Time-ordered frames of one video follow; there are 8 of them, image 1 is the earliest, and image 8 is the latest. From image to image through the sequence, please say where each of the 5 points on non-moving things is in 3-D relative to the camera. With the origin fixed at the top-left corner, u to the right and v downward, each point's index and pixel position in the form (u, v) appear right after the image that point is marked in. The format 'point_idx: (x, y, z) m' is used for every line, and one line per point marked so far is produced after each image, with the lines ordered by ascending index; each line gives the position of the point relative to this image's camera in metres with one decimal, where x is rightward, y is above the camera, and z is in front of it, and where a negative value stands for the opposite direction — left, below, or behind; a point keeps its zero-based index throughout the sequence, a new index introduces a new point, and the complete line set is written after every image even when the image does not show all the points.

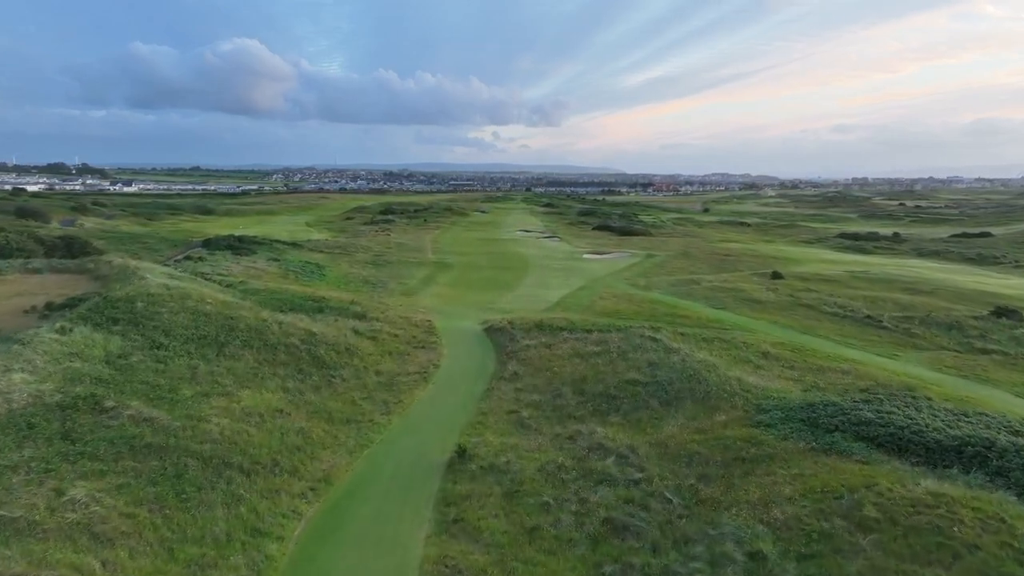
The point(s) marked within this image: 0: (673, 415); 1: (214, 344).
0: (+3.1, -2.4, +14.3) m
1: (-6.9, -1.3, +17.3) m
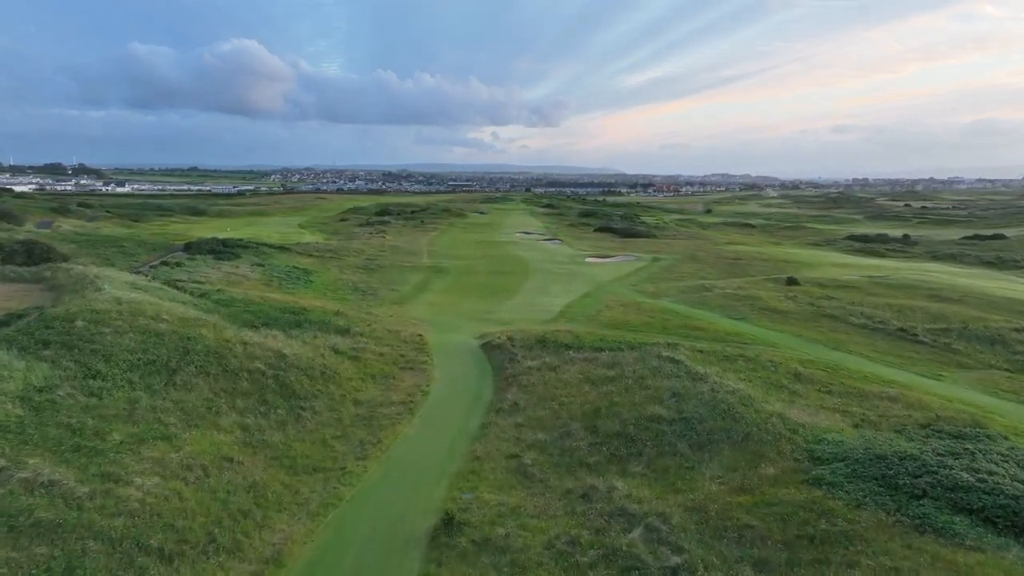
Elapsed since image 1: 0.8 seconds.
0: (+3.1, -2.8, +11.8) m
1: (-6.9, -1.6, +14.8) m
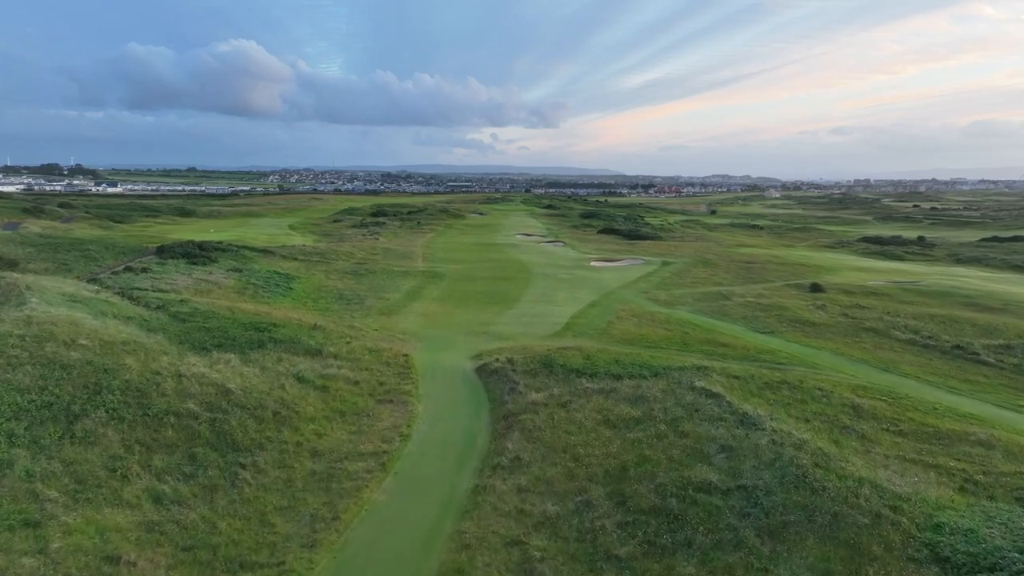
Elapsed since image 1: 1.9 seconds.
0: (+3.1, -3.1, +8.4) m
1: (-6.9, -2.0, +11.4) m
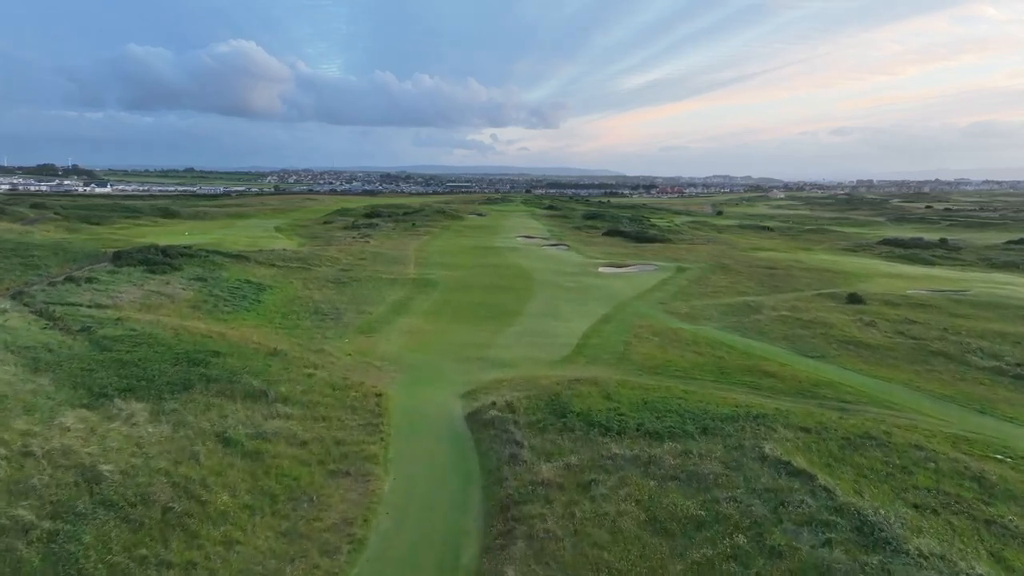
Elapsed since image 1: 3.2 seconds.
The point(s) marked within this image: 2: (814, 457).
0: (+3.1, -3.6, +4.1) m
1: (-6.8, -2.4, +7.0) m
2: (+4.9, -2.7, +12.3) m
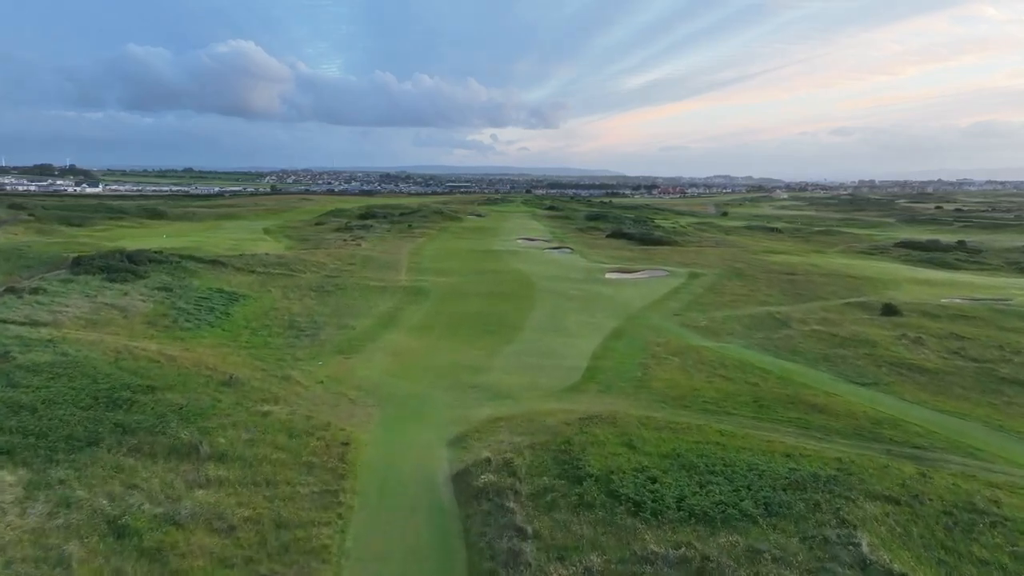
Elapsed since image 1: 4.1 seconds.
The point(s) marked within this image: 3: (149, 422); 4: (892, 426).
0: (+3.1, -4.0, +0.8) m
1: (-6.9, -2.8, +3.8) m
2: (+4.9, -3.1, +9.0) m
3: (-6.0, -2.3, +12.4) m
4: (+8.1, -2.9, +16.0) m
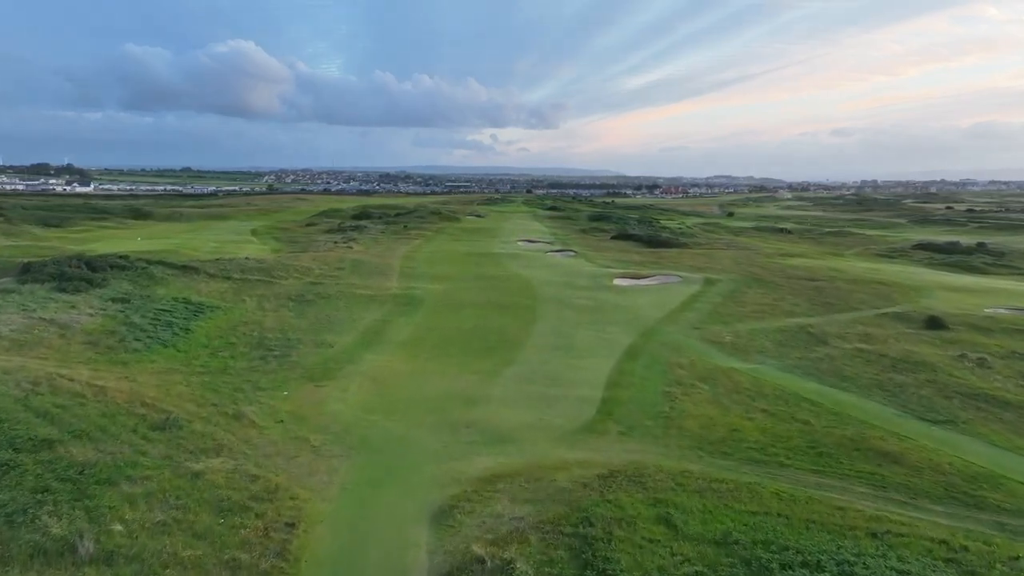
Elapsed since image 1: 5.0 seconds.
0: (+3.2, -4.4, -2.5) m
1: (-6.8, -3.2, +0.4) m
2: (+5.0, -3.5, +5.7) m
3: (-5.9, -2.7, +9.1) m
4: (+8.1, -3.3, +12.7) m
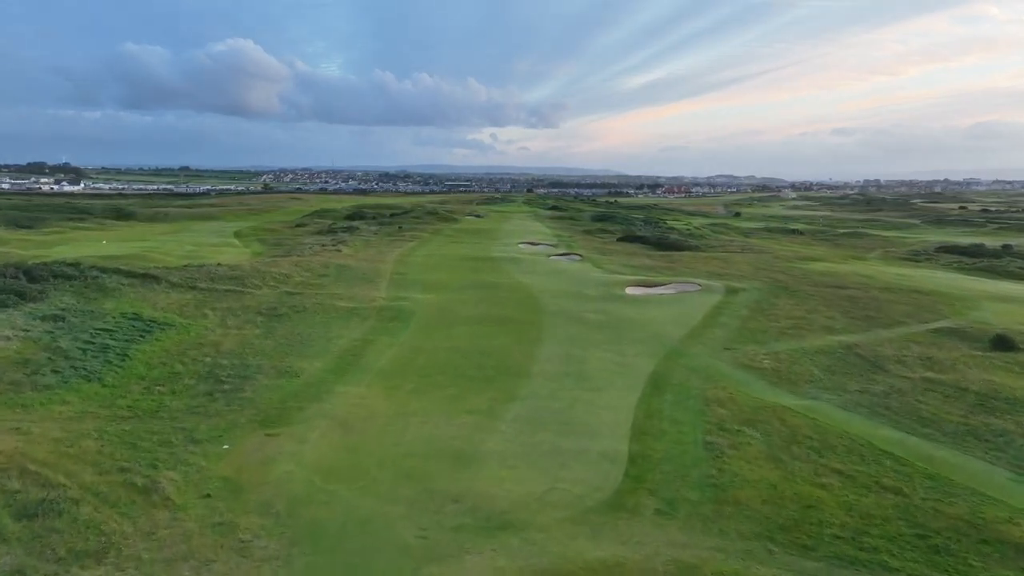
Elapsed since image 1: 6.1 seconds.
0: (+3.2, -4.8, -6.3) m
1: (-6.8, -3.7, -3.4) m
2: (+5.0, -4.0, +1.9) m
3: (-5.9, -3.1, +5.2) m
4: (+8.2, -3.8, +8.8) m
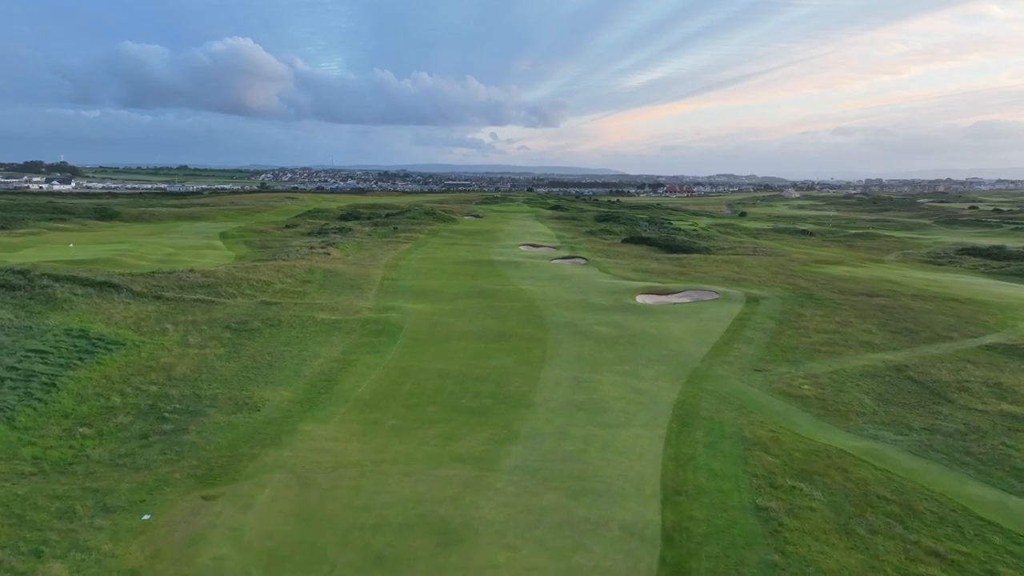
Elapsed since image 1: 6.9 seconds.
0: (+3.2, -5.2, -9.4) m
1: (-6.8, -4.1, -6.5) m
2: (+5.0, -4.4, -1.2) m
3: (-5.9, -3.5, +2.2) m
4: (+8.2, -4.2, +5.7) m
